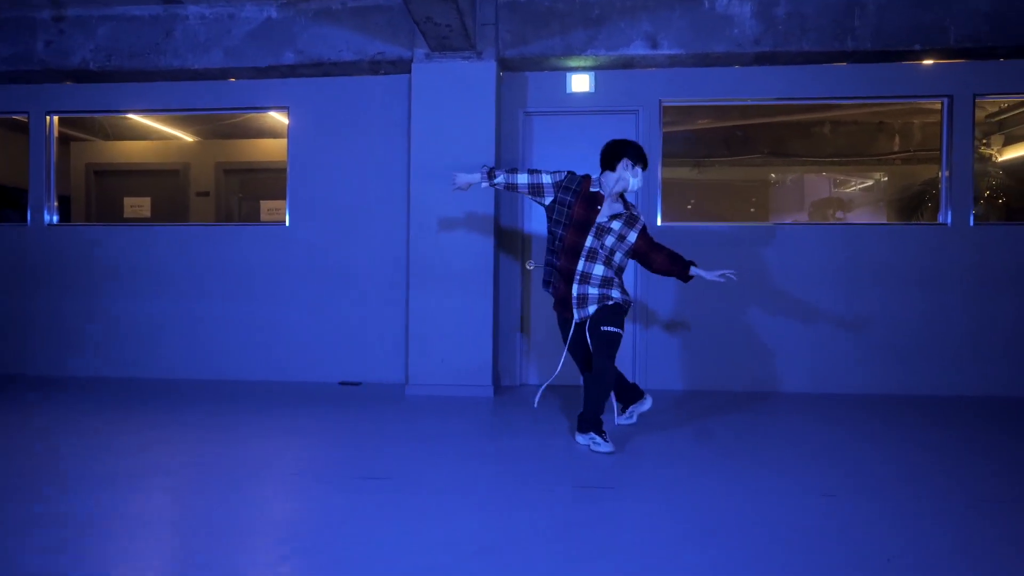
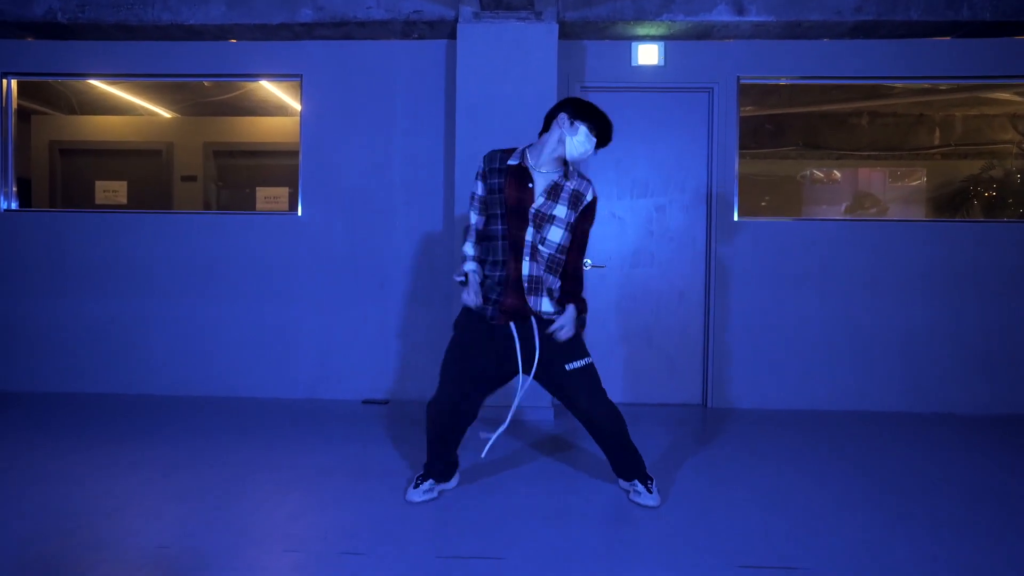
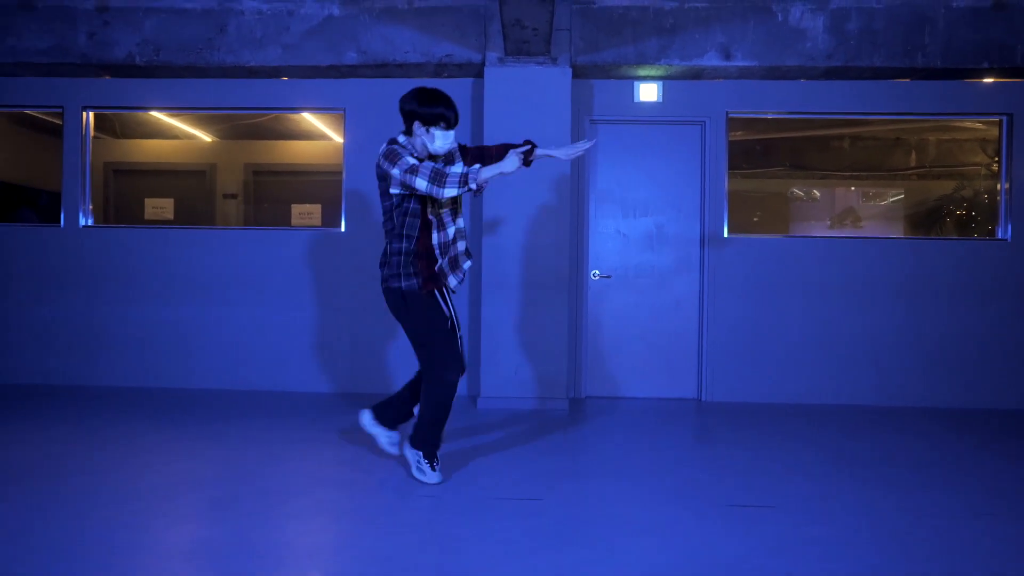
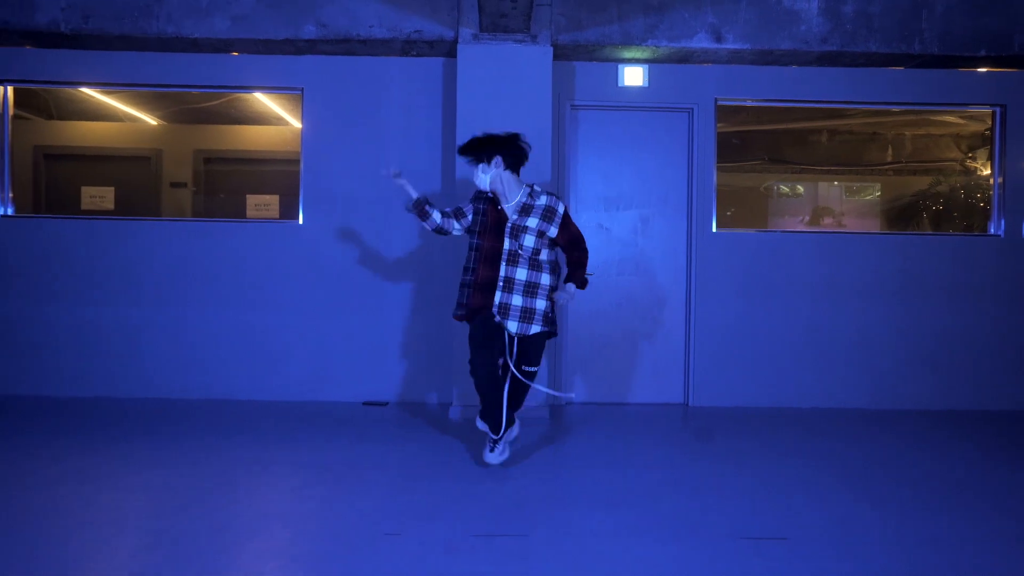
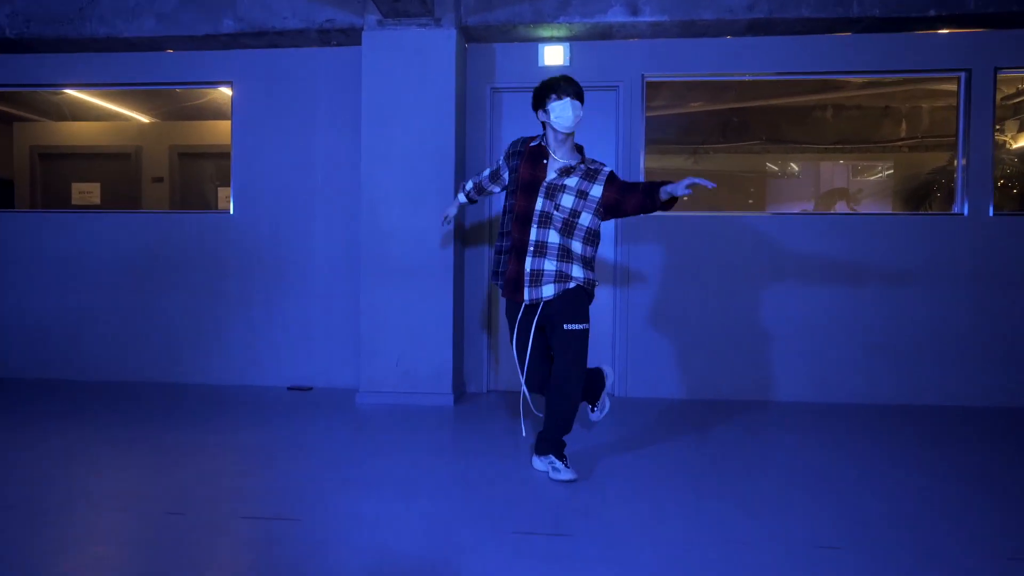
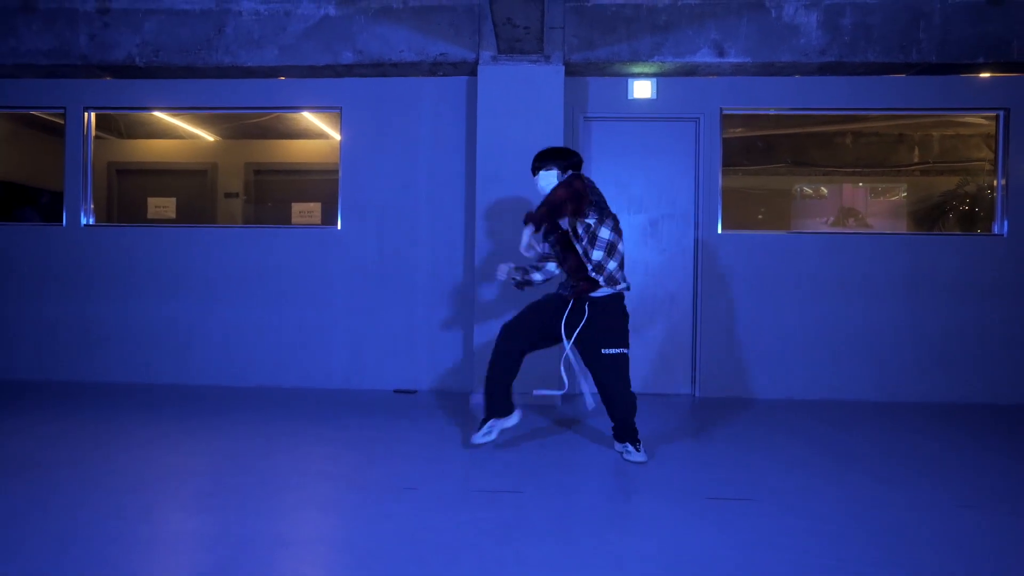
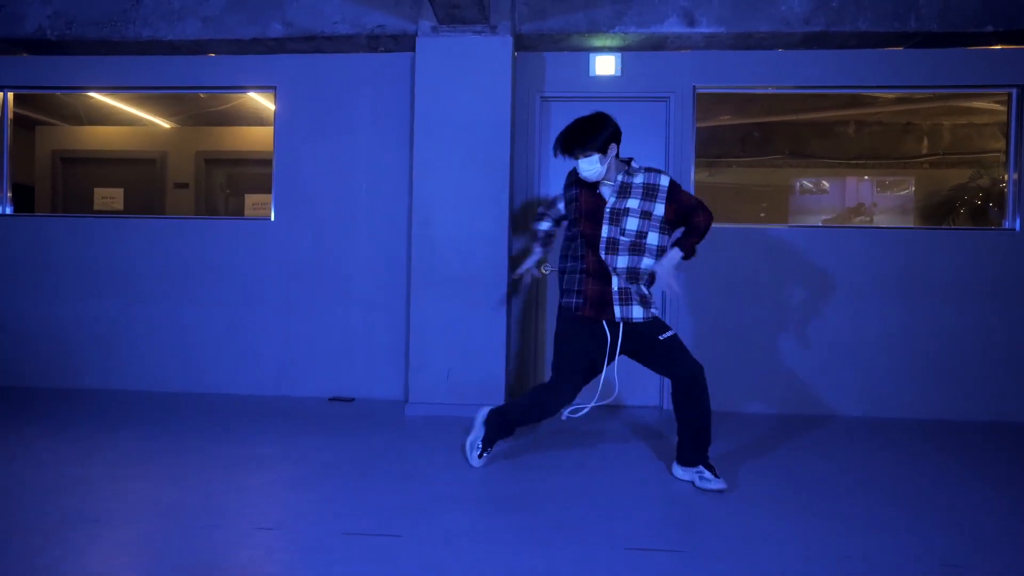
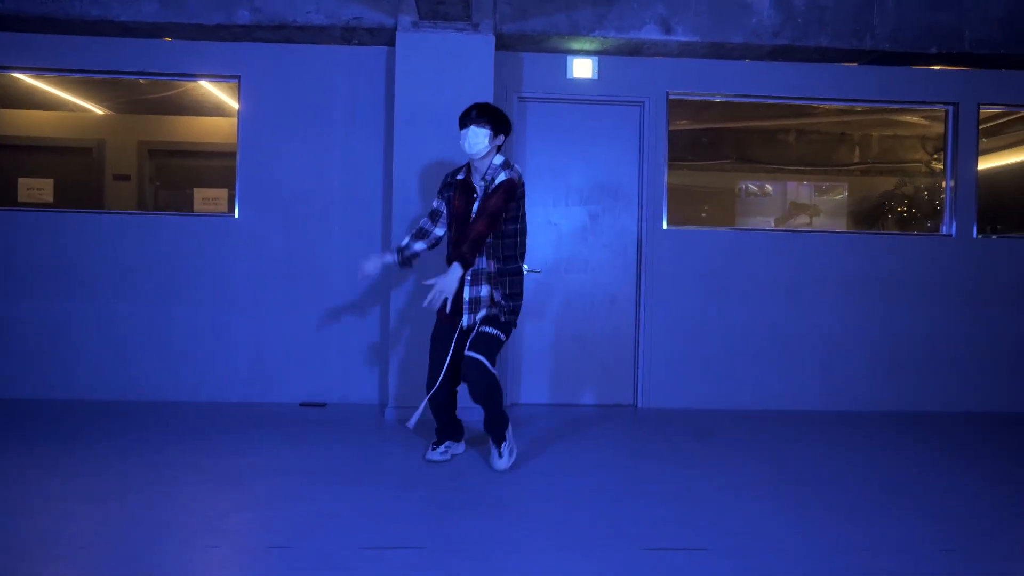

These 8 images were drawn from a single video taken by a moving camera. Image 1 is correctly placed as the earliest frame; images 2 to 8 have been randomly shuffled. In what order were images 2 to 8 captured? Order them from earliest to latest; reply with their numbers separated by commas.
5, 7, 8, 4, 6, 2, 3
